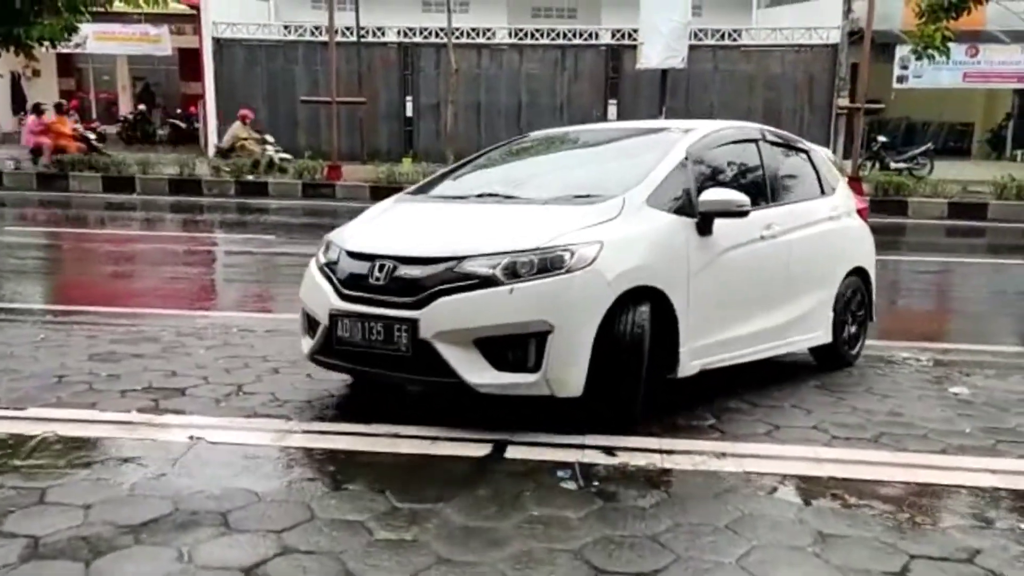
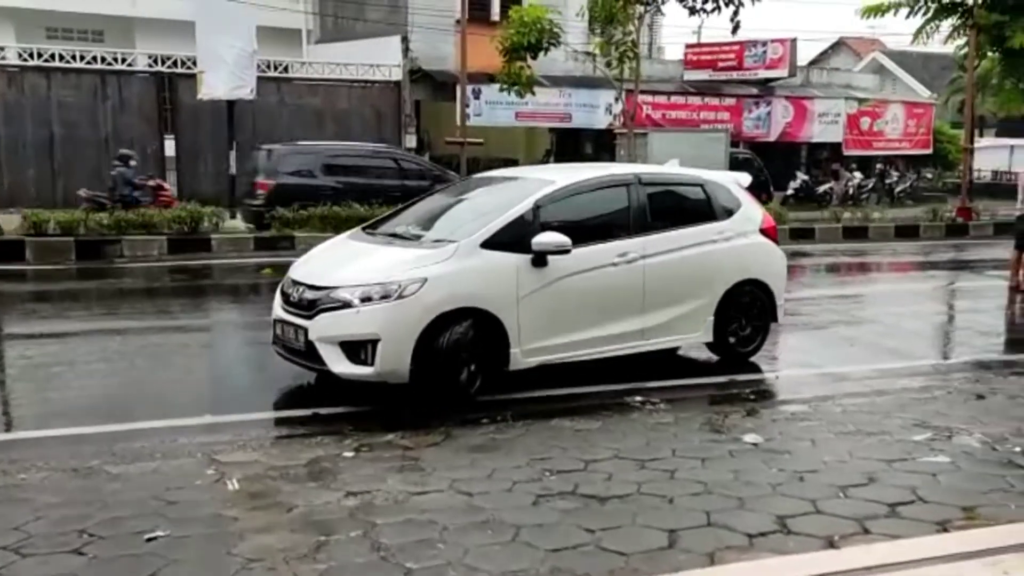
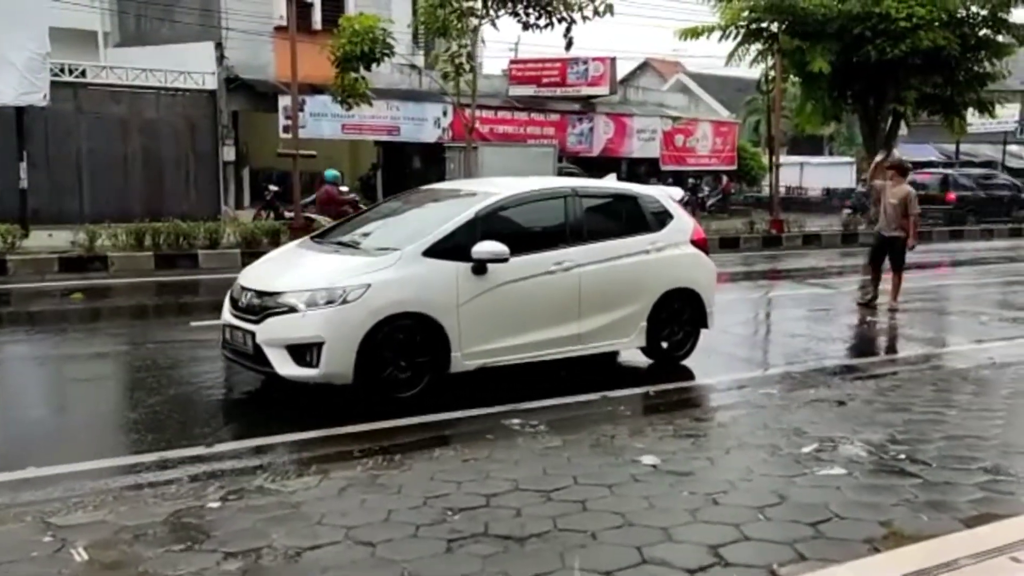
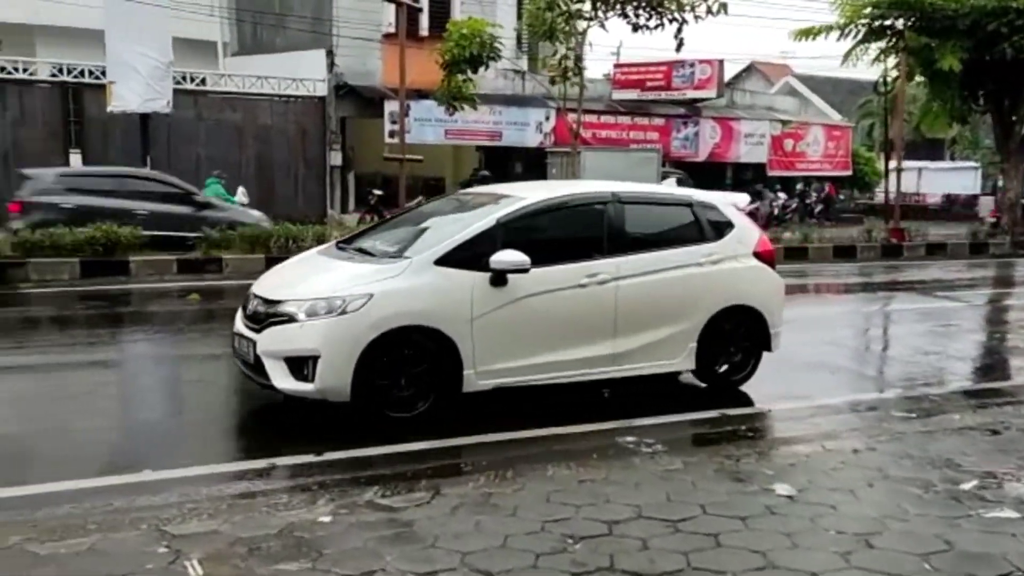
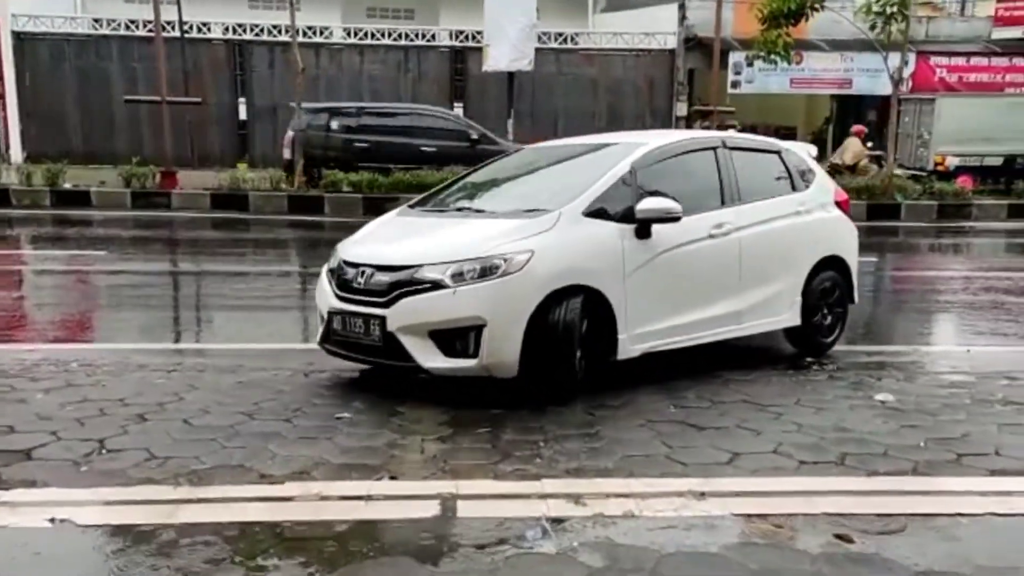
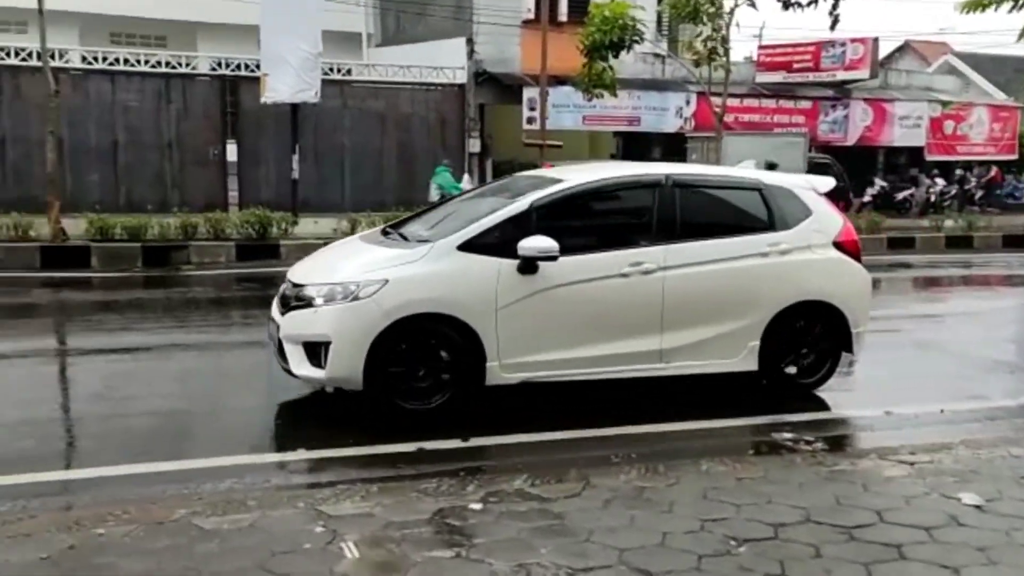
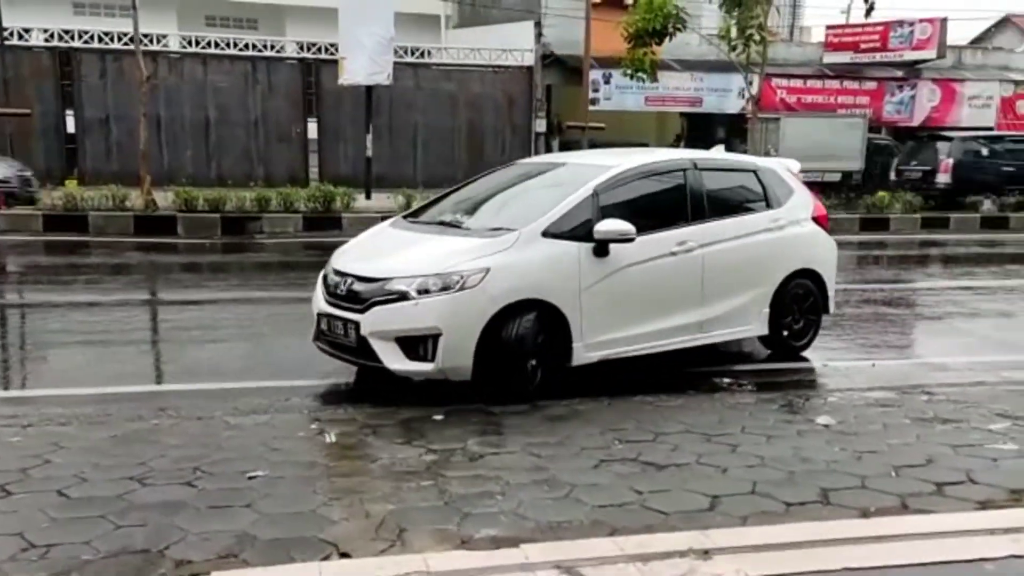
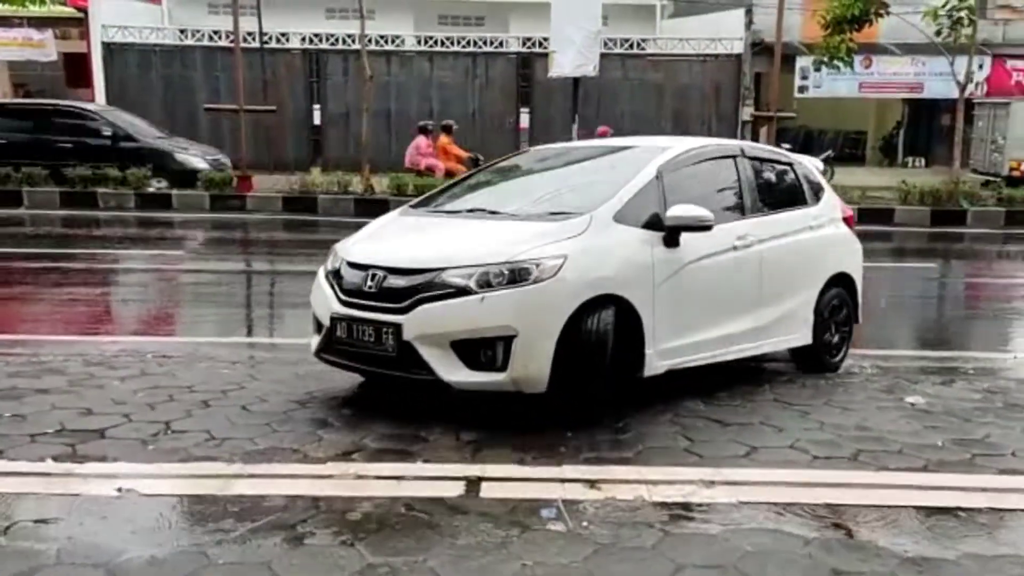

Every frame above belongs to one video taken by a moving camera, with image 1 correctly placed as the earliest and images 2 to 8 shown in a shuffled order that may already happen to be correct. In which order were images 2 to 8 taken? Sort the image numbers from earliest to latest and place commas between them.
8, 5, 7, 2, 3, 4, 6
